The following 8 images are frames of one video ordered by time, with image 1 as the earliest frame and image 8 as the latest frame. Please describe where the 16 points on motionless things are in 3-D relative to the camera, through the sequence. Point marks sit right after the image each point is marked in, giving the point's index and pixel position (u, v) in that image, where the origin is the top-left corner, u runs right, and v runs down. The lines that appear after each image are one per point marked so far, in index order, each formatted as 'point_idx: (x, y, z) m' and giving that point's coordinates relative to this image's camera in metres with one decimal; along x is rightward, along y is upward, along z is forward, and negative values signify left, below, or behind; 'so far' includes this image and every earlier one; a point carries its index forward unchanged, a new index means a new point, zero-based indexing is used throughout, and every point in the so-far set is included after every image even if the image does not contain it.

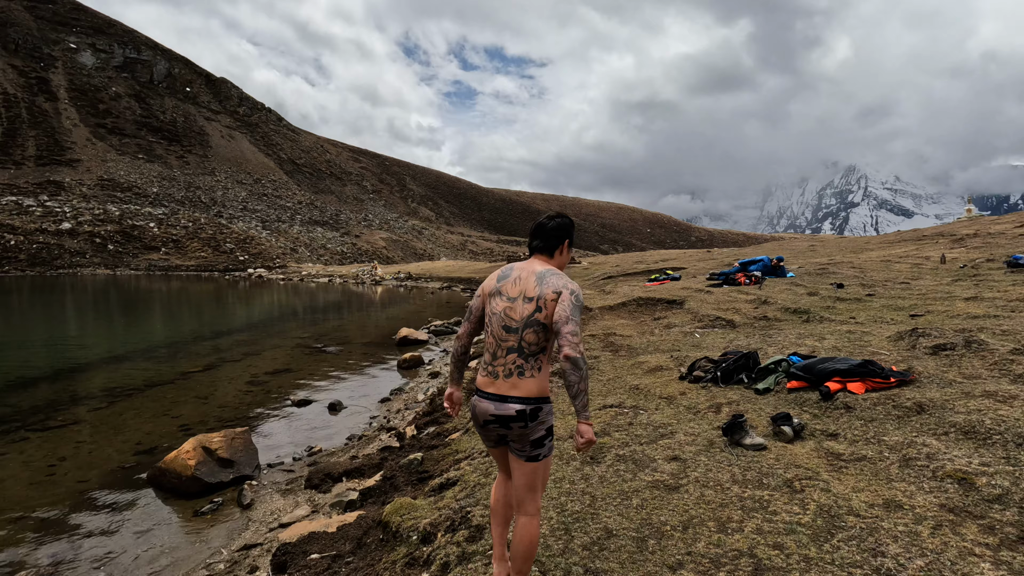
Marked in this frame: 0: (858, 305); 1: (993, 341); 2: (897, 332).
0: (+7.4, -0.4, +11.4) m
1: (+5.8, -0.6, +6.4) m
2: (+5.7, -0.7, +7.9) m
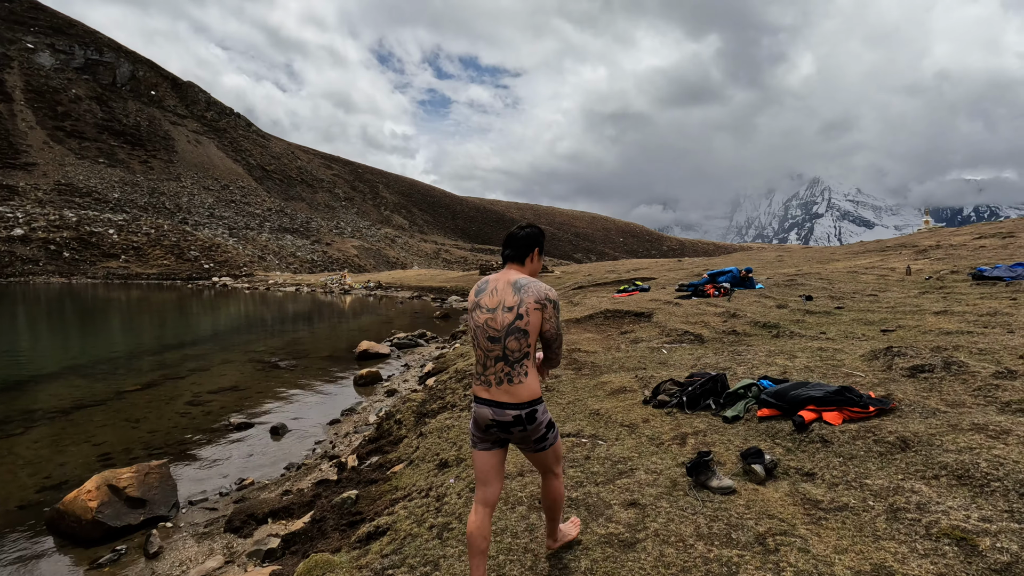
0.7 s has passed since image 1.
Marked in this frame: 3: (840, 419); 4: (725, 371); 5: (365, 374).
0: (+6.5, -0.6, +11.1) m
1: (+5.2, -0.8, +6.0) m
2: (+5.0, -0.9, +7.5) m
3: (+3.0, -1.2, +4.8) m
4: (+2.9, -1.2, +7.3) m
5: (-4.1, -2.4, +14.8) m
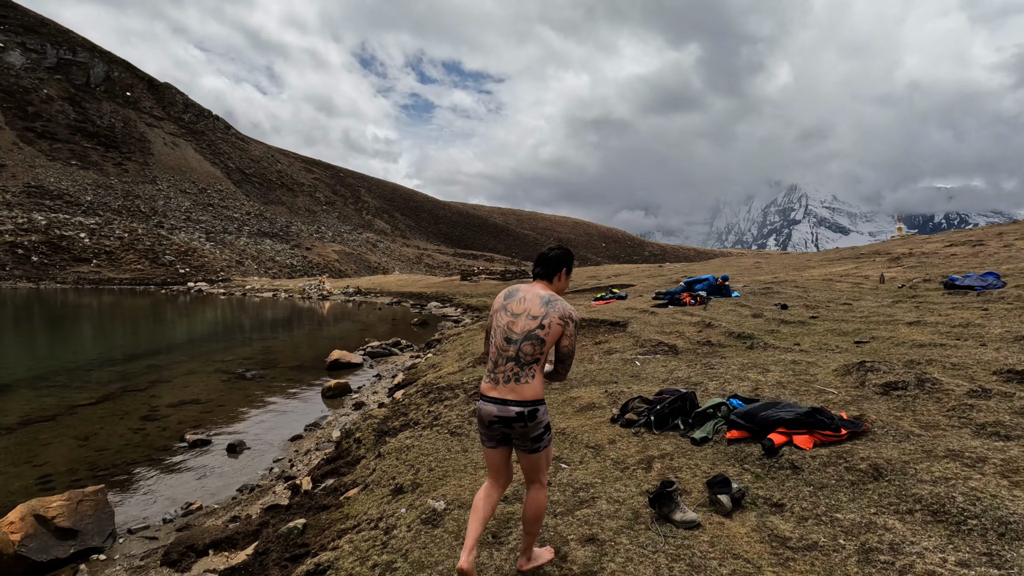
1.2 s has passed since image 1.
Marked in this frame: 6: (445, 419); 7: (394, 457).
0: (+5.9, -0.8, +10.9) m
1: (+4.7, -1.0, +5.8) m
2: (+4.5, -1.0, +7.3) m
3: (+2.6, -1.3, +4.6) m
4: (+2.4, -1.3, +7.0) m
5: (-4.8, -2.6, +14.4) m
6: (-1.0, -1.9, +7.7) m
7: (-1.5, -2.2, +6.8) m
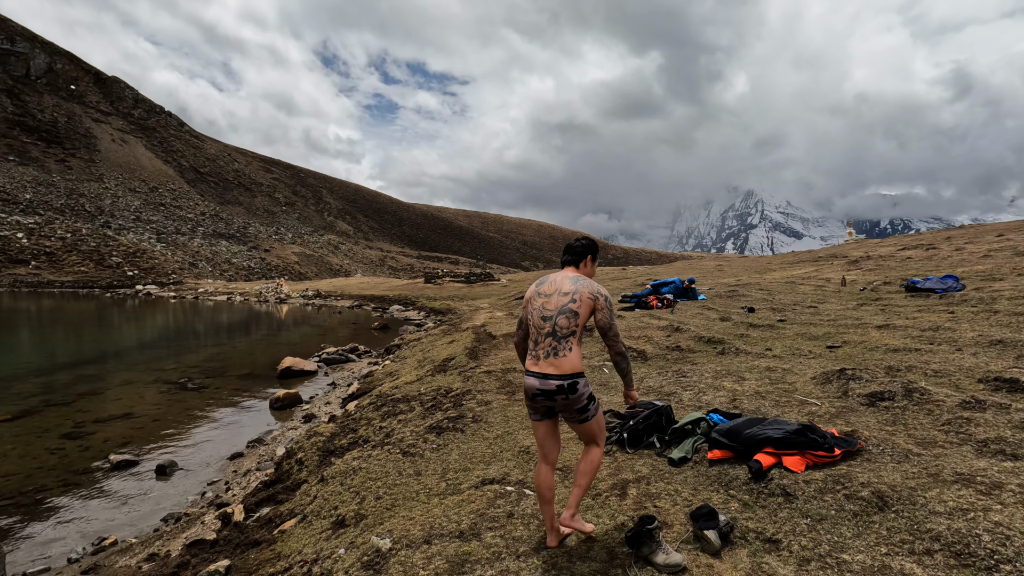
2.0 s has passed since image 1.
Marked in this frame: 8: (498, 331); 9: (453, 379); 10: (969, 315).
0: (+5.2, -0.9, +10.7) m
1: (+4.3, -1.0, +5.5) m
2: (+4.0, -1.1, +6.9) m
3: (+2.2, -1.4, +4.1) m
4: (+2.0, -1.4, +6.5) m
5: (-5.8, -2.7, +13.4) m
6: (-1.5, -1.9, +7.0) m
7: (-2.0, -2.2, +6.1) m
8: (-0.4, -1.2, +14.6) m
9: (-1.1, -1.7, +9.8) m
10: (+8.1, -0.5, +9.5) m
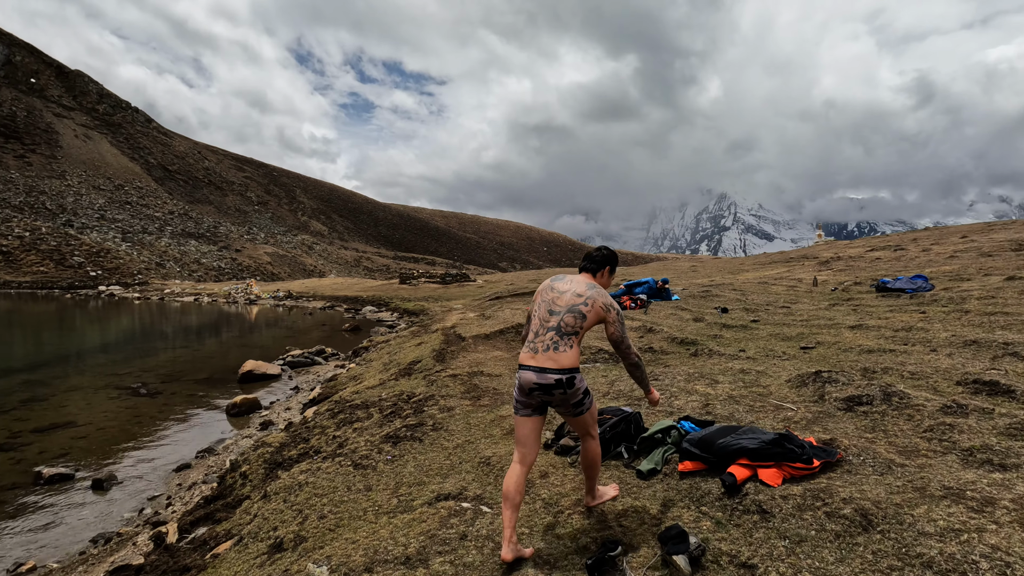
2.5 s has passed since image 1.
0: (+4.6, -0.9, +10.5) m
1: (+3.9, -1.0, +5.2) m
2: (+3.5, -1.1, +6.7) m
3: (+1.9, -1.3, +3.8) m
4: (+1.5, -1.3, +6.2) m
5: (-6.5, -2.7, +12.7) m
6: (-2.0, -1.9, +6.5) m
7: (-2.4, -2.2, +5.6) m
8: (-1.2, -1.2, +14.1) m
9: (-1.7, -1.7, +9.3) m
10: (+7.5, -0.5, +9.4) m
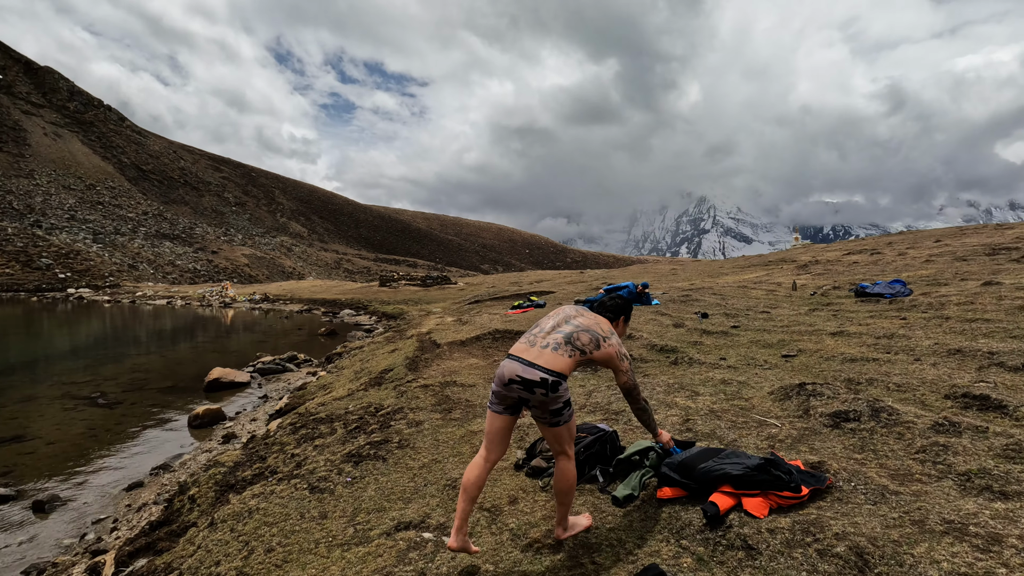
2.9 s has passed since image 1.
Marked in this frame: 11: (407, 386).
0: (+4.1, -1.0, +10.2) m
1: (+3.6, -1.1, +5.0) m
2: (+3.2, -1.2, +6.4) m
3: (+1.6, -1.4, +3.5) m
4: (+1.2, -1.4, +5.9) m
5: (-7.0, -2.8, +12.1) m
6: (-2.3, -2.0, +6.1) m
7: (-2.7, -2.3, +5.1) m
8: (-1.8, -1.3, +13.7) m
9: (-2.1, -1.8, +8.9) m
10: (+7.1, -0.6, +9.3) m
11: (-1.8, -1.7, +9.2) m
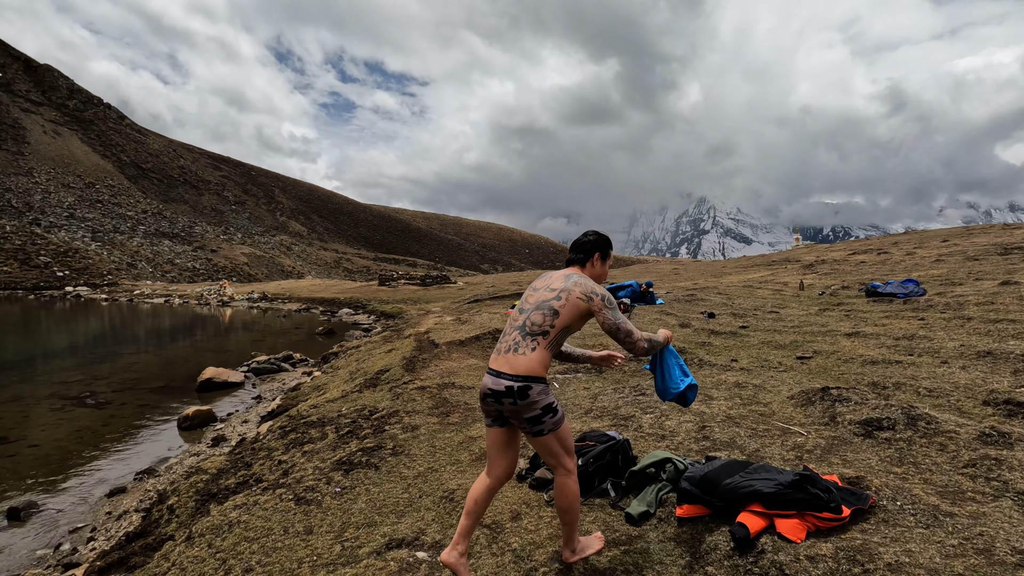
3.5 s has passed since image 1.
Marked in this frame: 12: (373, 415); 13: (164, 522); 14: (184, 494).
0: (+4.1, -1.0, +9.8) m
1: (+3.6, -1.1, +4.6) m
2: (+3.2, -1.1, +6.0) m
3: (+1.7, -1.4, +3.1) m
4: (+1.2, -1.4, +5.5) m
5: (-7.0, -2.8, +11.7) m
6: (-2.3, -2.0, +5.7) m
7: (-2.7, -2.2, +4.7) m
8: (-1.8, -1.2, +13.3) m
9: (-2.1, -1.7, +8.5) m
10: (+7.1, -0.6, +8.9) m
11: (-1.8, -1.6, +8.8) m
12: (-1.9, -1.8, +7.4) m
13: (-3.6, -2.4, +5.5) m
14: (-3.6, -2.3, +6.0) m
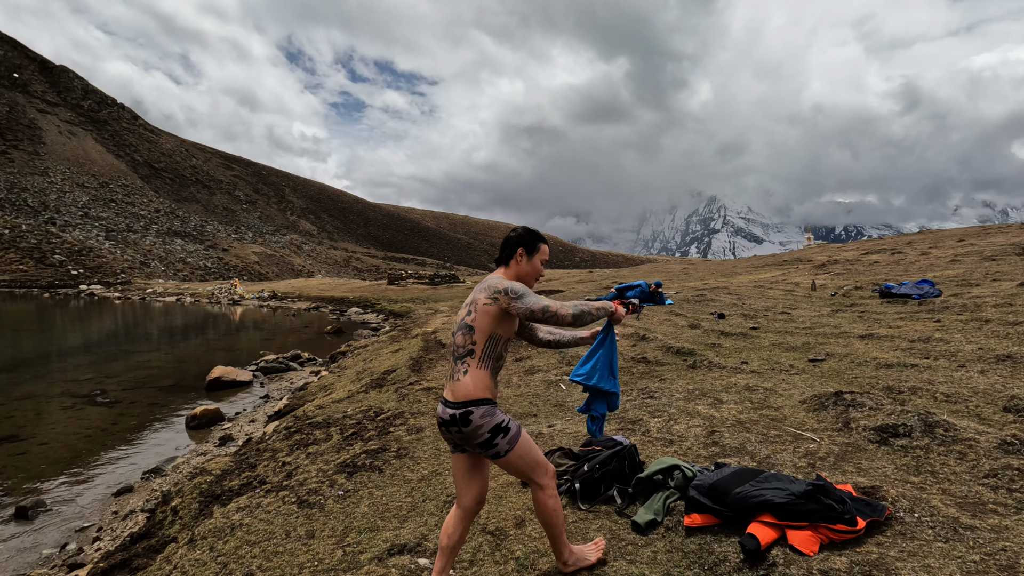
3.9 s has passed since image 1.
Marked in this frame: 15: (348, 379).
0: (+4.2, -1.0, +9.7) m
1: (+3.7, -1.1, +4.4) m
2: (+3.3, -1.1, +5.9) m
3: (+1.7, -1.4, +3.0) m
4: (+1.3, -1.4, +5.4) m
5: (-6.9, -2.8, +11.7) m
6: (-2.2, -2.0, +5.6) m
7: (-2.7, -2.2, +4.7) m
8: (-1.6, -1.2, +13.2) m
9: (-2.0, -1.7, +8.4) m
10: (+7.2, -0.6, +8.7) m
11: (-1.7, -1.6, +8.8) m
12: (-1.9, -1.8, +7.4) m
13: (-3.5, -2.4, +5.5) m
14: (-3.6, -2.3, +5.9) m
15: (-3.4, -1.9, +11.1) m
